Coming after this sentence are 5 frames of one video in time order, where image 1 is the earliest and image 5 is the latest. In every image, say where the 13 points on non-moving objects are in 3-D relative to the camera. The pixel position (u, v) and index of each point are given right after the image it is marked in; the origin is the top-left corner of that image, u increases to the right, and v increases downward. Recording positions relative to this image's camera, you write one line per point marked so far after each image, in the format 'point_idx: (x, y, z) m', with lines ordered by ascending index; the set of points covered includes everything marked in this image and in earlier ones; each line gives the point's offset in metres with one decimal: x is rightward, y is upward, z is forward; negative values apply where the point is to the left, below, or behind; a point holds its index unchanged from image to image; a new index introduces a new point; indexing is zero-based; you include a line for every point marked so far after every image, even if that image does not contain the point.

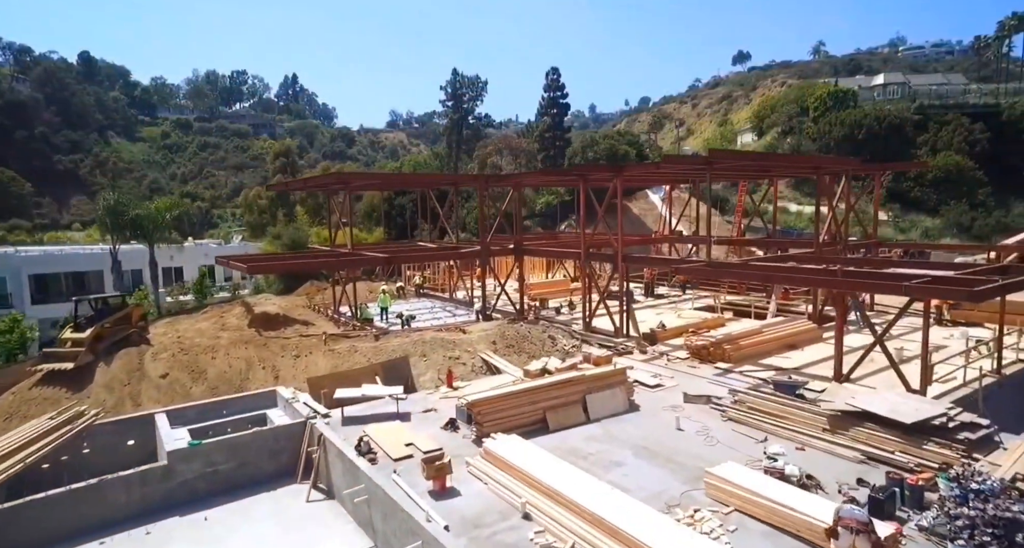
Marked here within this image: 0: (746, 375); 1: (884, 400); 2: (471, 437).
0: (+4.2, -1.8, +10.9) m
1: (+4.8, -1.6, +8.0) m
2: (-0.5, -2.1, +8.1) m
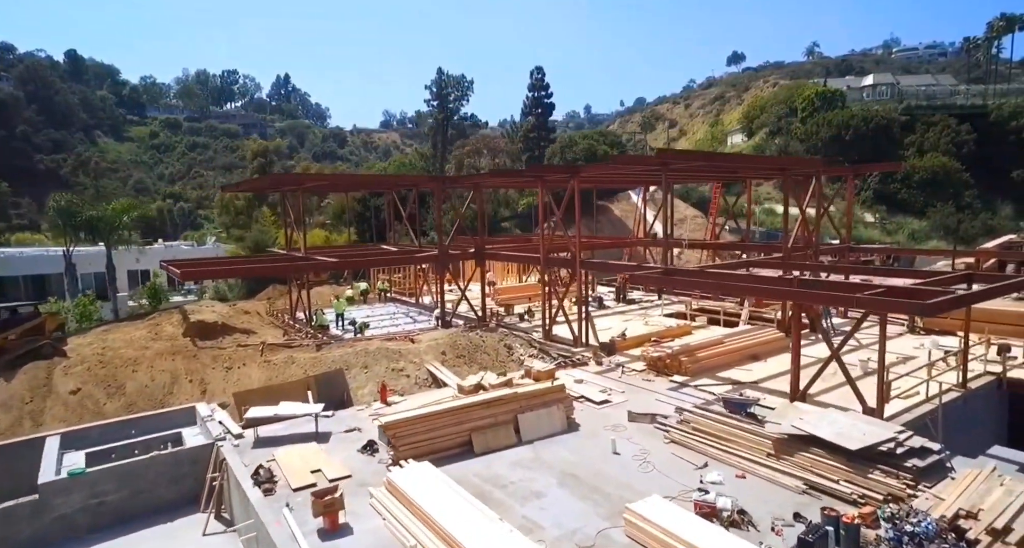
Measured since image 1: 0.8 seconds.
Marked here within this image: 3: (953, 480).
0: (+3.2, -1.9, +10.4) m
1: (+3.8, -1.8, +7.4) m
2: (-1.5, -2.3, +7.4) m
3: (+4.6, -2.2, +6.5) m
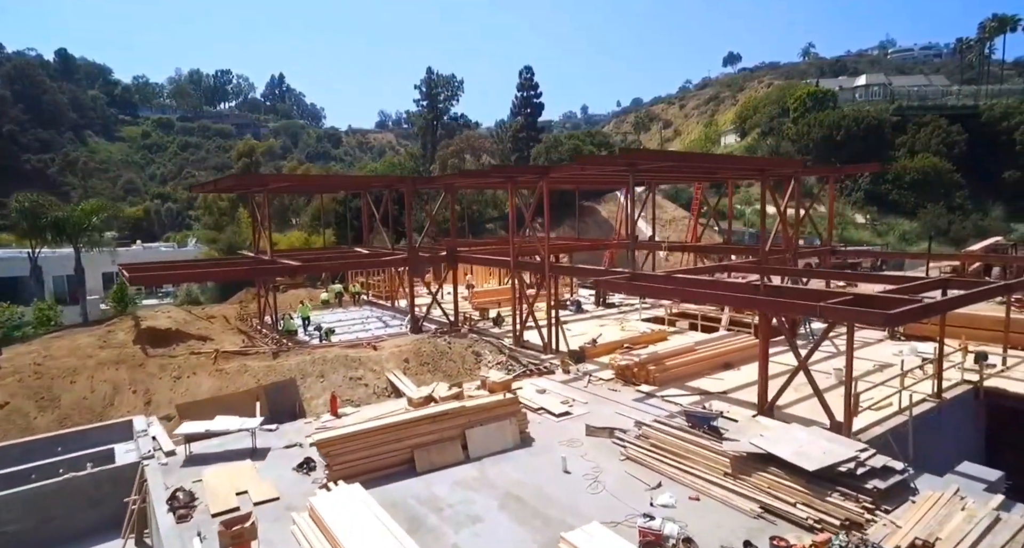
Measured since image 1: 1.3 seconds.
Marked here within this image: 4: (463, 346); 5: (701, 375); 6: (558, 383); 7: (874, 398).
0: (+2.5, -2.0, +9.9) m
1: (+3.2, -1.9, +7.0) m
2: (-2.2, -2.4, +7.0) m
3: (+4.0, -2.3, +6.1) m
4: (-1.1, -1.6, +13.9) m
5: (+3.4, -1.8, +11.2) m
6: (+0.8, -1.9, +11.1) m
7: (+5.8, -2.0, +10.0) m
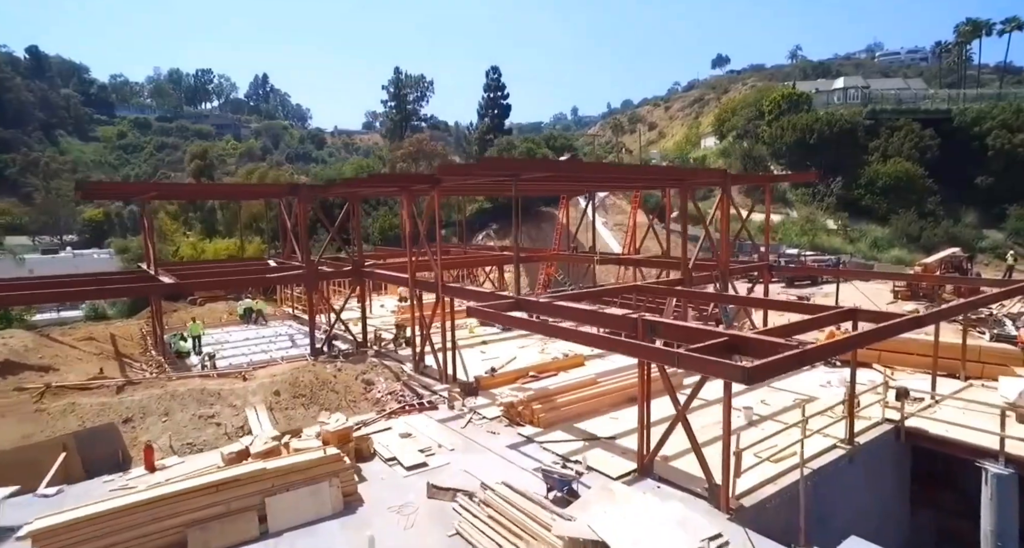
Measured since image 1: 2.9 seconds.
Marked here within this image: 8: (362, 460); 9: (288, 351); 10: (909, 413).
0: (+0.5, -2.4, +8.7) m
1: (+1.2, -2.3, +5.7) m
2: (-4.2, -2.7, +5.7) m
3: (+2.0, -2.6, +4.8) m
4: (-3.2, -2.0, +12.6) m
5: (+1.4, -2.2, +10.0) m
6: (-1.2, -2.3, +9.8) m
7: (+3.8, -2.4, +8.7) m
8: (-2.0, -2.5, +8.2) m
9: (-5.6, -1.8, +15.5) m
10: (+6.1, -2.1, +9.5) m
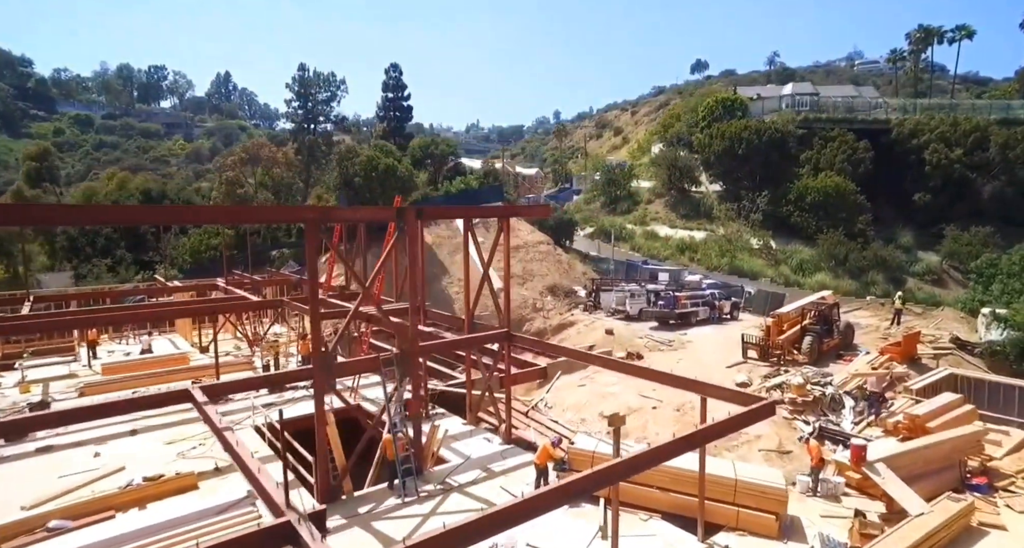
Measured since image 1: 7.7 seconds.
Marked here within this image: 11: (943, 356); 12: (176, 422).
0: (-5.6, -3.6, +4.3) m
1: (-4.8, -3.4, +1.4) m
2: (-10.2, -3.8, +1.2) m
3: (-4.0, -3.8, +0.5) m
4: (-9.4, -3.2, +8.2) m
5: (-4.7, -3.4, +5.7) m
6: (-7.3, -3.5, +5.5) m
7: (-2.3, -3.6, +4.5) m
8: (-8.1, -3.6, +3.8) m
9: (-11.8, -3.0, +11.0) m
10: (0.0, -3.4, +5.3) m
11: (+10.6, -2.0, +15.3) m
12: (-6.5, -2.8, +11.5) m
